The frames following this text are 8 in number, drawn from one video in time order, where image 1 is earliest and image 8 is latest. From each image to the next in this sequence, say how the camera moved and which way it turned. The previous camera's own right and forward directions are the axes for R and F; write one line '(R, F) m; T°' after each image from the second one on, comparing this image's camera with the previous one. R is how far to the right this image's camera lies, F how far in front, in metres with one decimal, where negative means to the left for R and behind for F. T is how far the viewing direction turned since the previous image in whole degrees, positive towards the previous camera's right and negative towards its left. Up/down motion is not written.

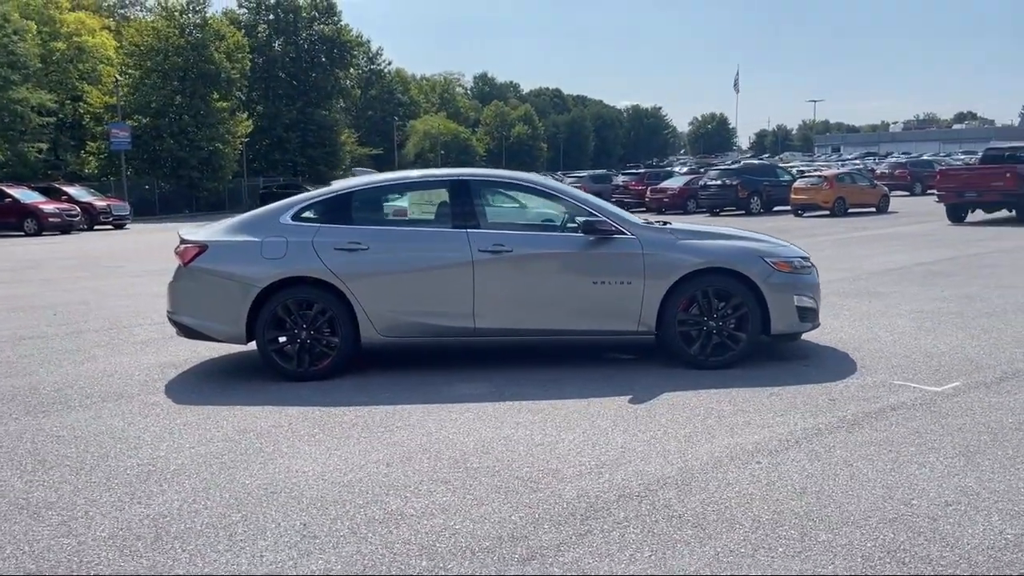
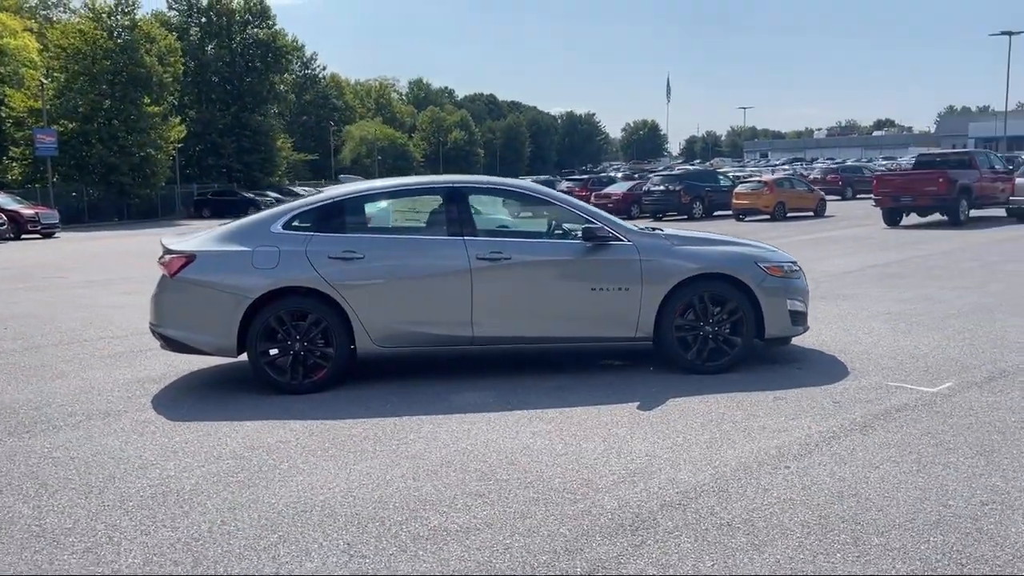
(-0.5, +0.1) m; +4°
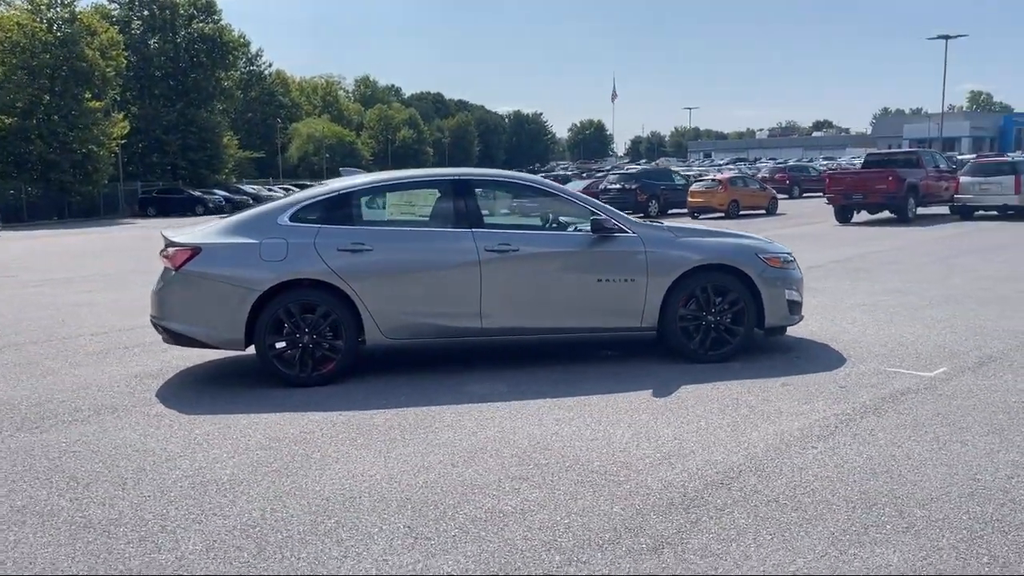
(-0.5, -0.1) m; +3°
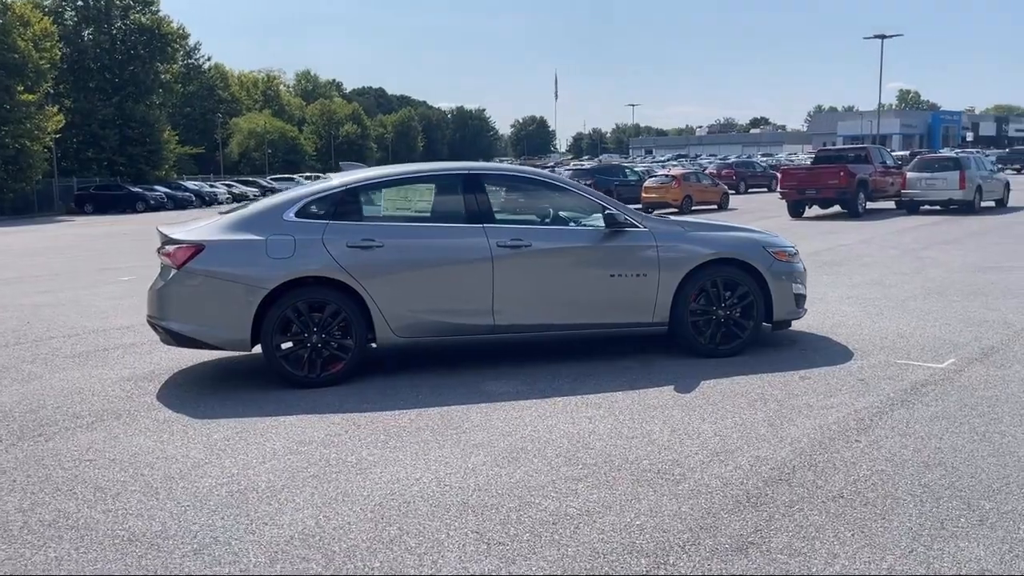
(-0.6, +0.2) m; +4°
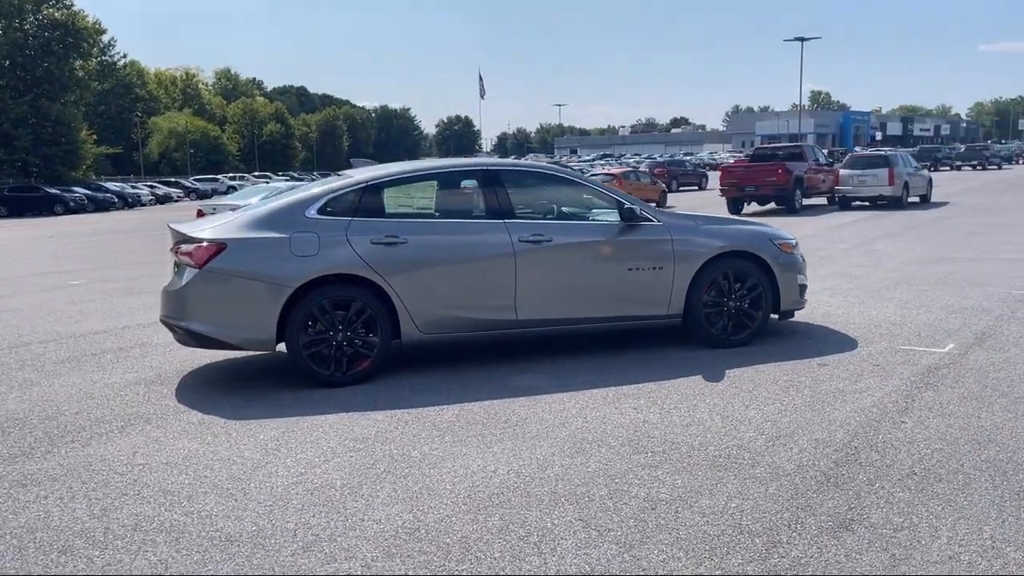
(-0.8, 0.0) m; +5°
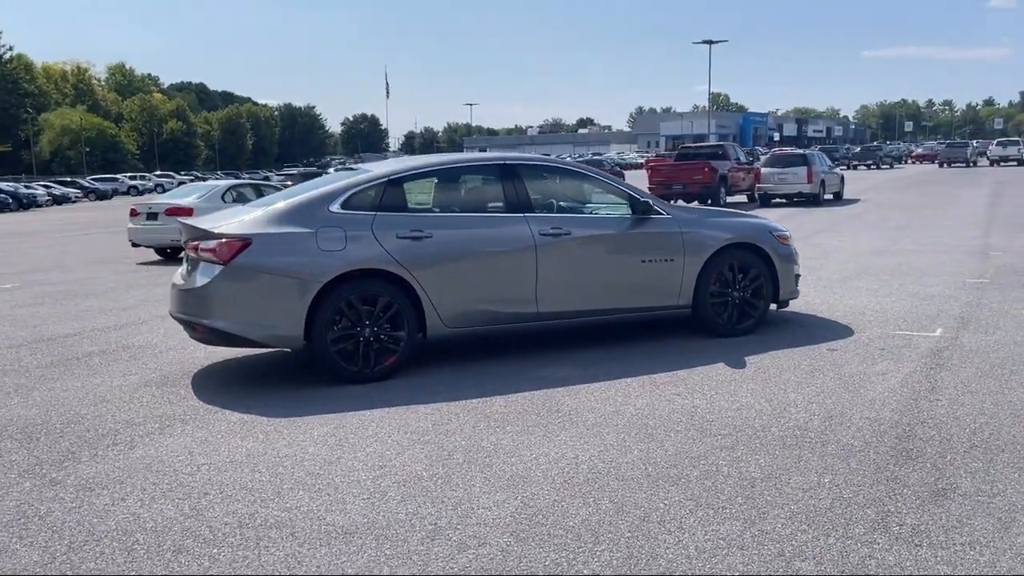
(-1.0, 0.0) m; +6°
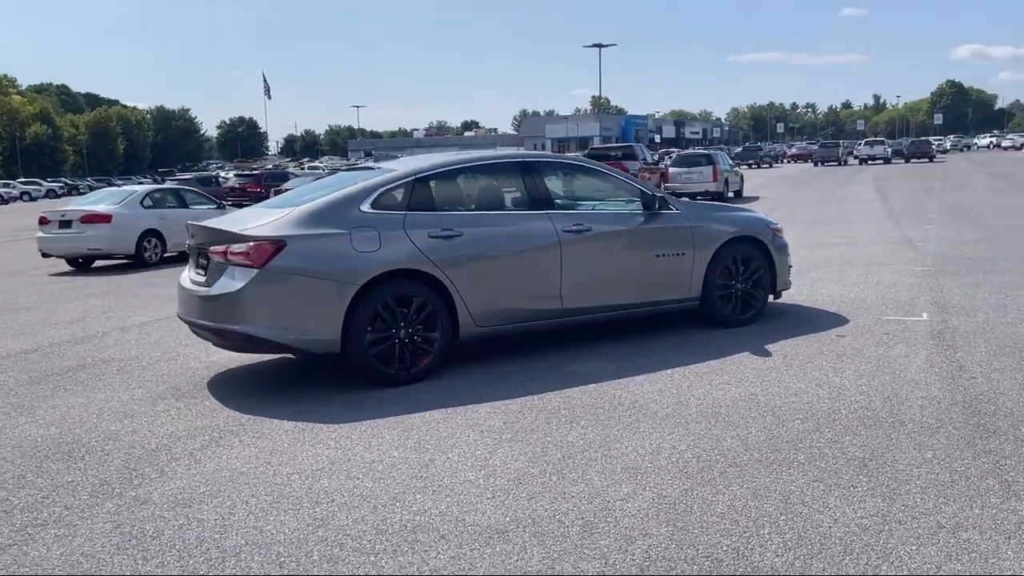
(-1.2, +0.1) m; +7°
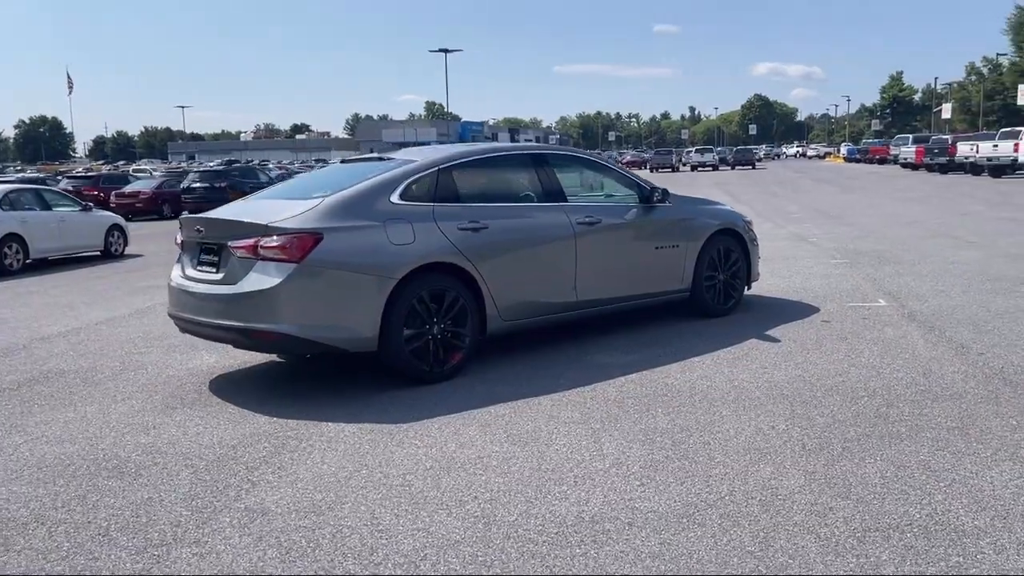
(-1.6, +0.3) m; +10°
